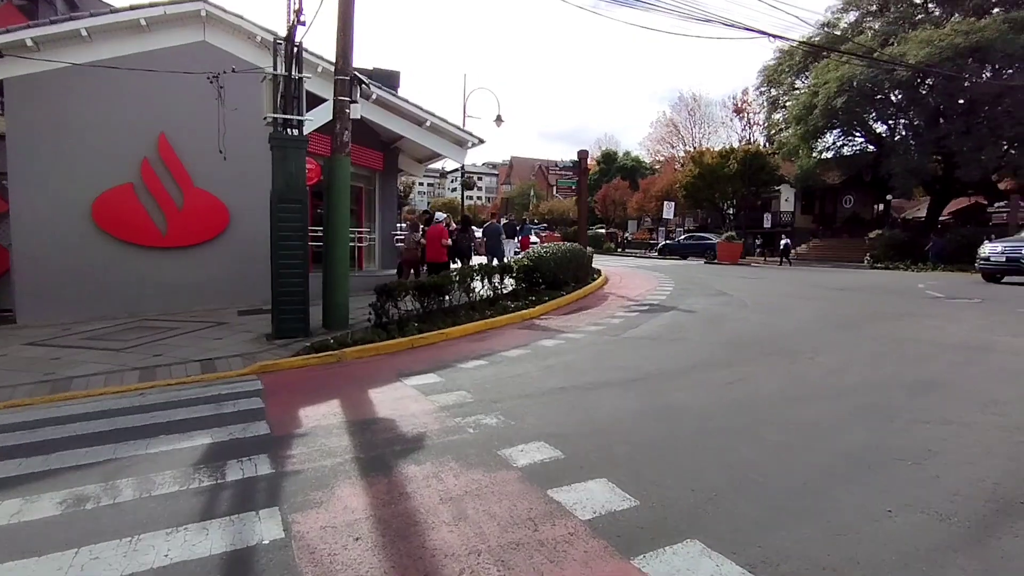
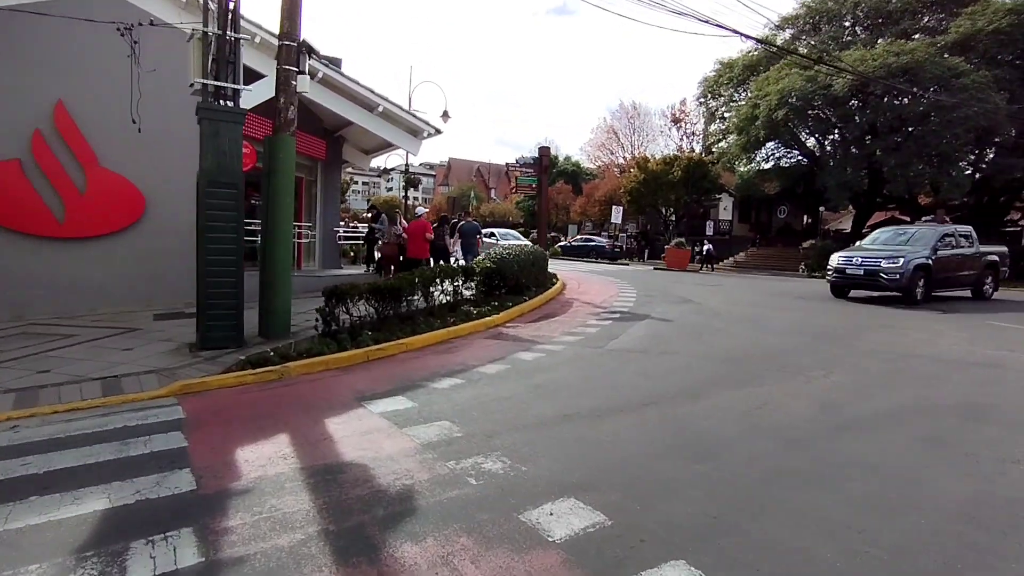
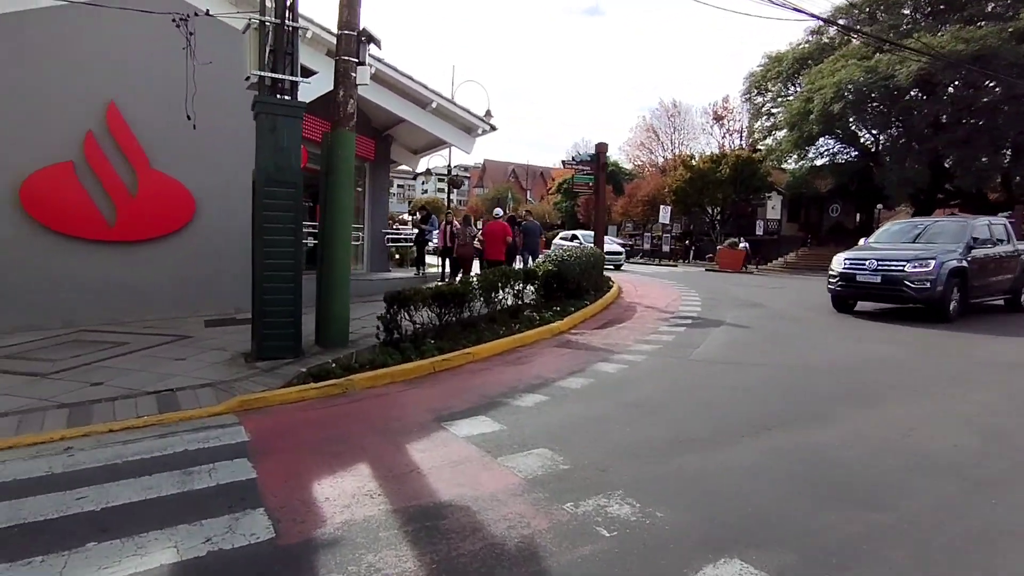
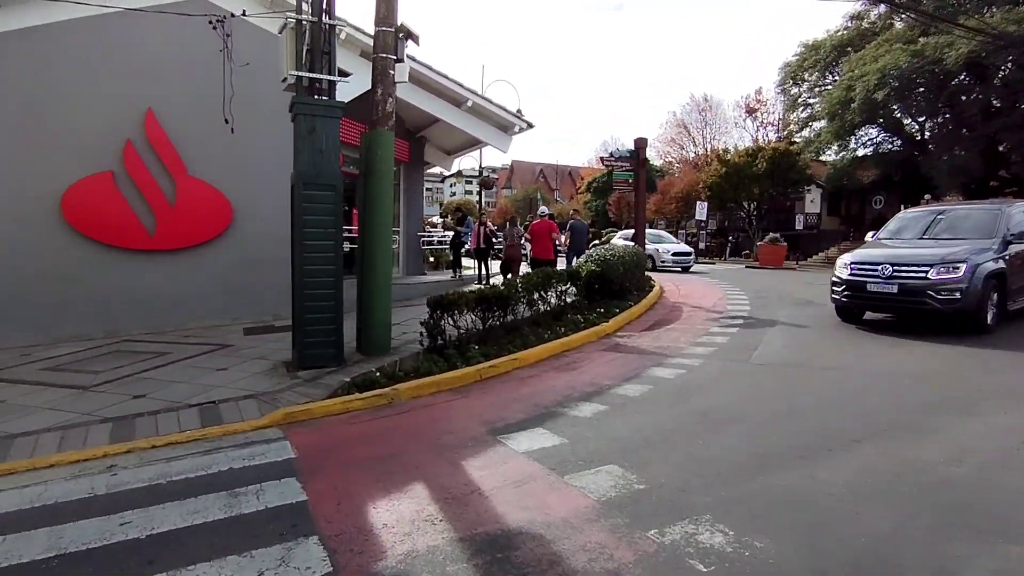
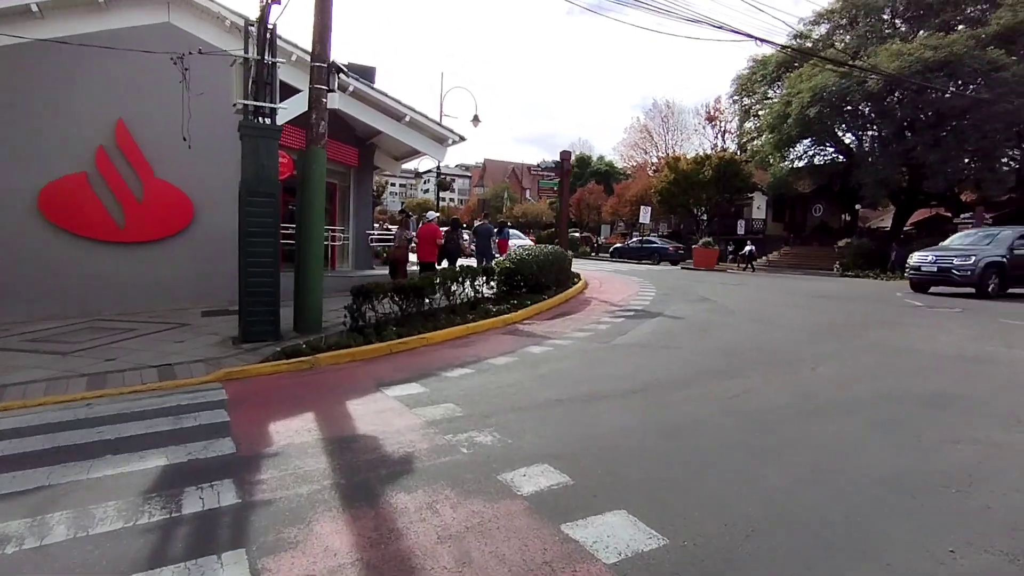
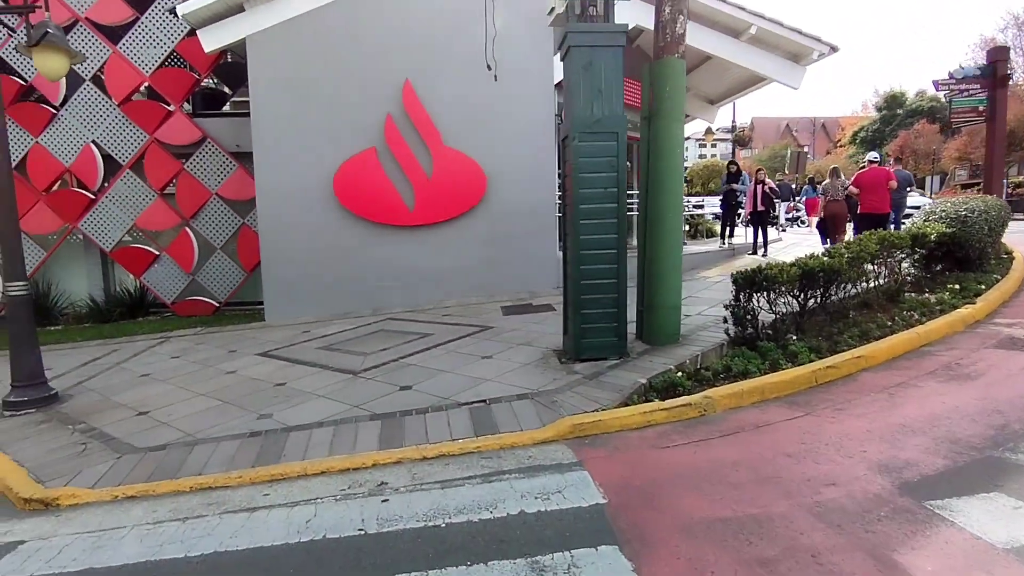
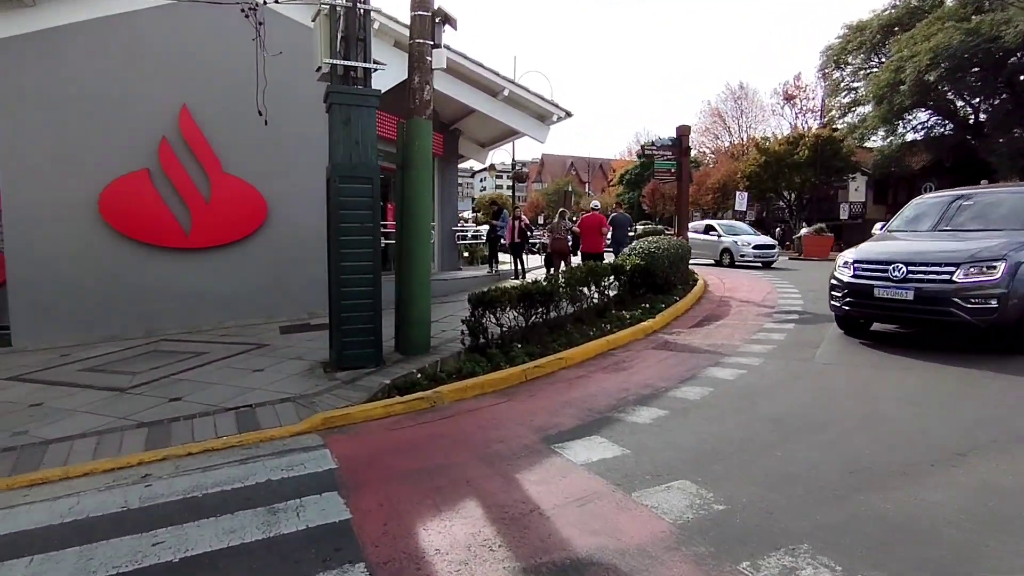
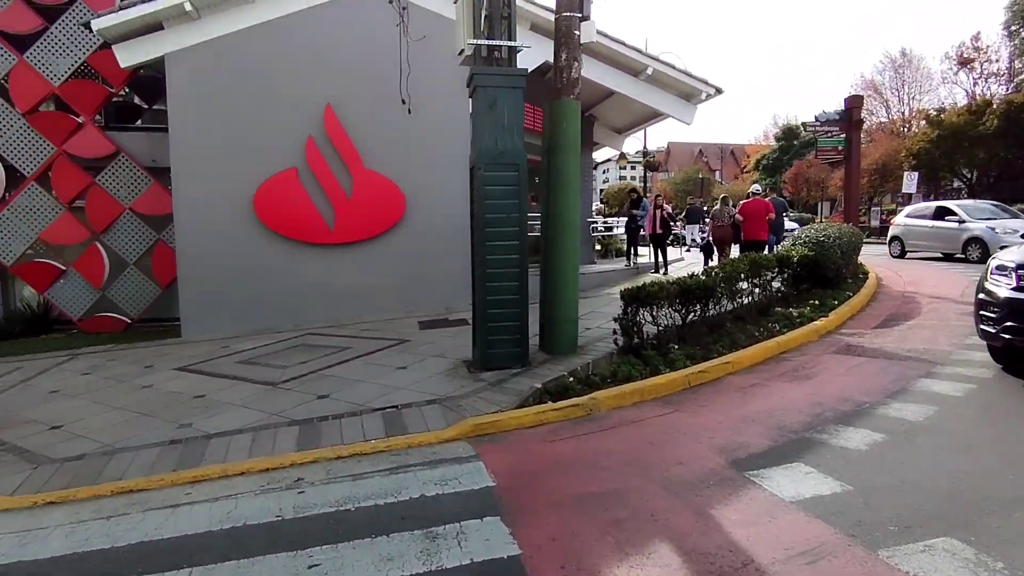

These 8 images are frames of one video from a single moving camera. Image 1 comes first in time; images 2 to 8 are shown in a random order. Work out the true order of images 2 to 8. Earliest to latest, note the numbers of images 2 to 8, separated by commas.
5, 2, 3, 4, 7, 8, 6
